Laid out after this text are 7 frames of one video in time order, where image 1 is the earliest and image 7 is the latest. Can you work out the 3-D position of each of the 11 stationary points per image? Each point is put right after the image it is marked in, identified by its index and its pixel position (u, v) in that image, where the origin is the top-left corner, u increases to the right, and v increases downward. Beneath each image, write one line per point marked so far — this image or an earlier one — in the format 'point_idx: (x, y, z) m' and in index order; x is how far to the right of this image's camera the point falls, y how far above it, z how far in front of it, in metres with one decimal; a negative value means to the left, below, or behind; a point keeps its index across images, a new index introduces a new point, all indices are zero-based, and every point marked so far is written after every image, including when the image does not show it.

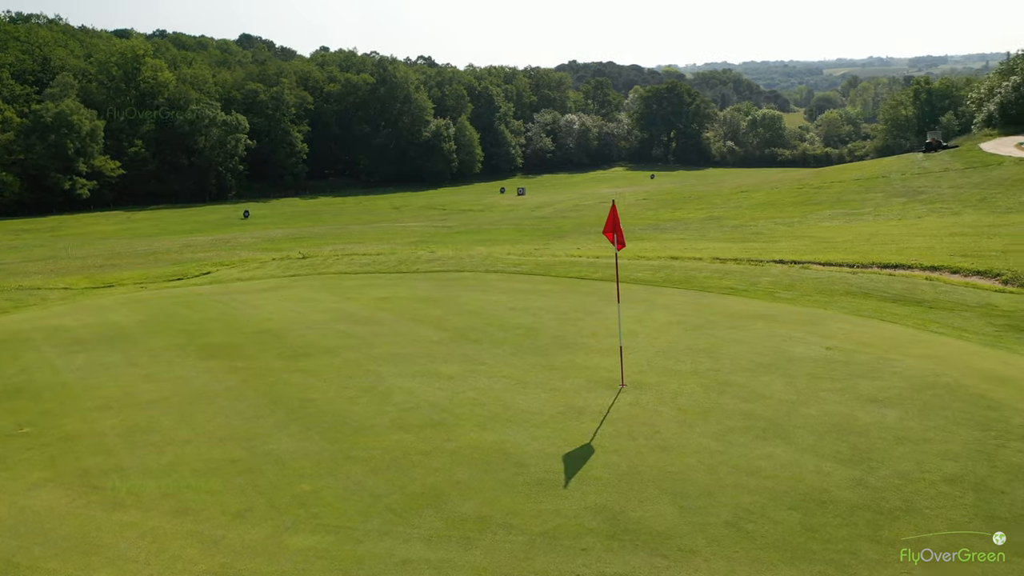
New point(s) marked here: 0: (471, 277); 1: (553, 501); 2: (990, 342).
0: (-0.8, +0.3, +18.5) m
1: (+0.3, -2.0, +7.9) m
2: (+7.5, -0.9, +12.7) m
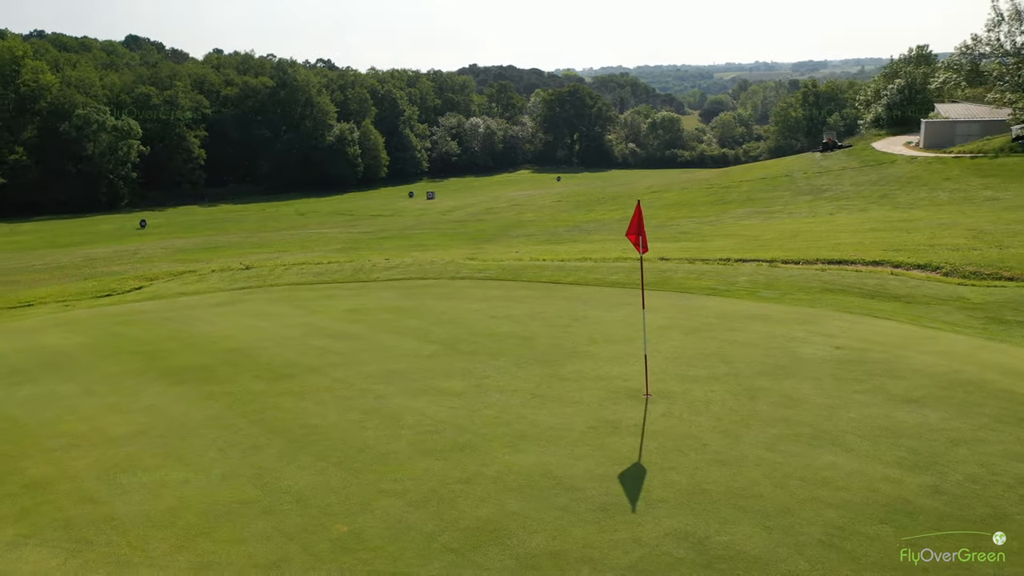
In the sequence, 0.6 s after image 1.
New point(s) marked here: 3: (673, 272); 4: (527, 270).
0: (-1.5, +0.1, +17.7) m
1: (+0.9, -2.1, +7.2) m
2: (+7.4, -0.8, +12.9) m
3: (+3.6, +0.4, +18.3) m
4: (+0.4, +0.5, +19.3) m
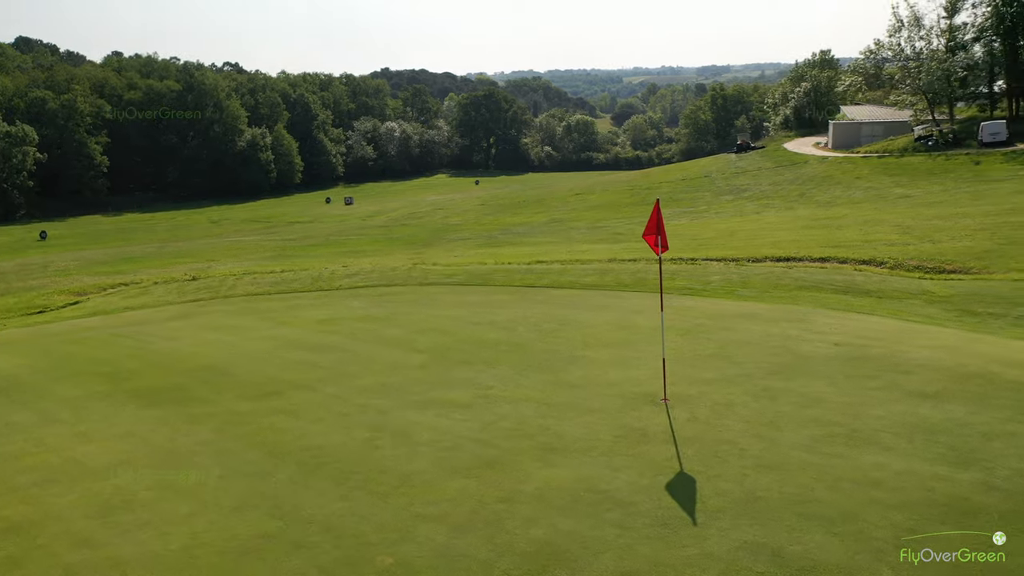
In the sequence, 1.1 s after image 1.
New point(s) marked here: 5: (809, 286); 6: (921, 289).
0: (-2.1, 0.0, +17.0) m
1: (+1.4, -2.1, +6.8) m
2: (+7.3, -0.6, +13.1) m
3: (+2.9, +0.4, +18.2) m
4: (-0.4, +0.4, +18.9) m
5: (+5.9, 0.0, +16.3) m
6: (+8.2, 0.0, +16.5) m
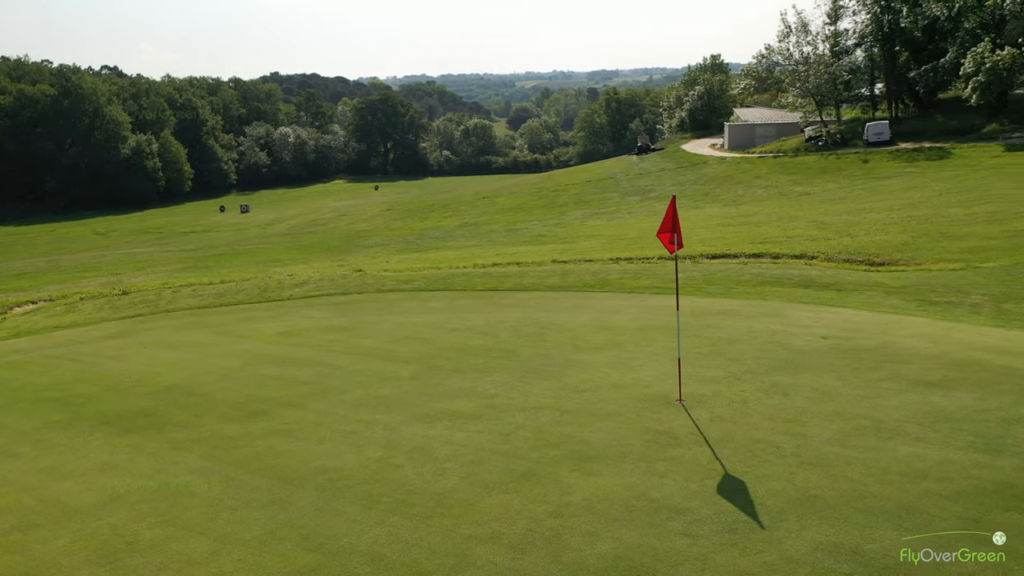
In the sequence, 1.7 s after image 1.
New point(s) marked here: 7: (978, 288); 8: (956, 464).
0: (-2.8, -0.2, +16.3) m
1: (+2.0, -2.1, +6.6) m
2: (+7.0, -0.5, +13.6) m
3: (+2.0, +0.4, +18.0) m
4: (-1.3, +0.2, +18.3) m
5: (+5.2, +0.1, +16.5) m
6: (+7.4, +0.1, +17.0) m
7: (+9.1, 0.0, +16.1) m
8: (+4.2, -1.7, +7.8) m
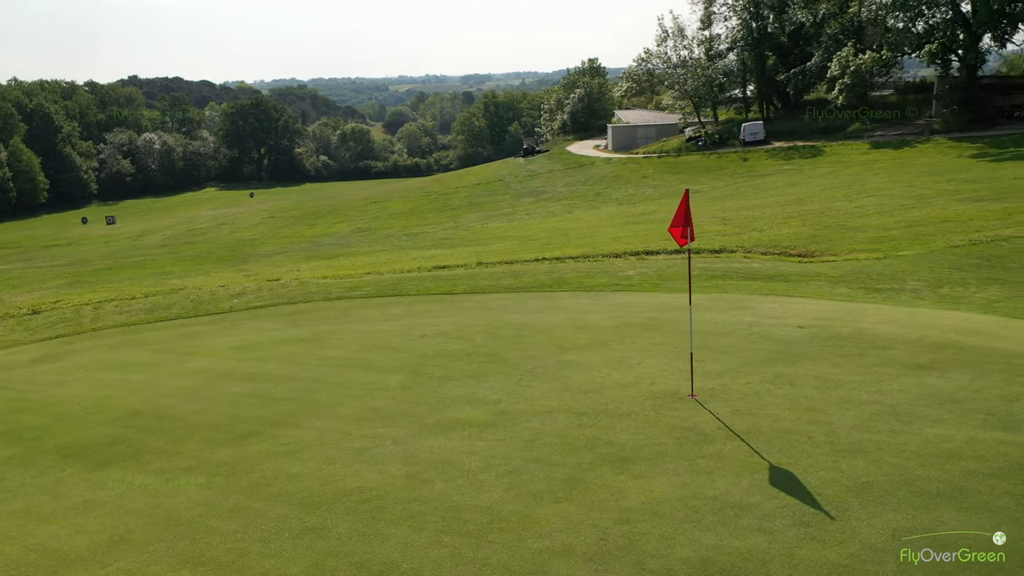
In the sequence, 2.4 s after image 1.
0: (-3.6, -0.3, +15.4) m
1: (+2.6, -2.0, +6.5) m
2: (+6.5, -0.3, +14.2) m
3: (+0.9, +0.4, +17.9) m
4: (-2.5, +0.1, +17.7) m
5: (+4.3, +0.3, +16.8) m
6: (+6.4, +0.3, +17.7) m
7: (+8.2, +0.3, +17.0) m
8: (+4.6, -1.5, +8.1) m
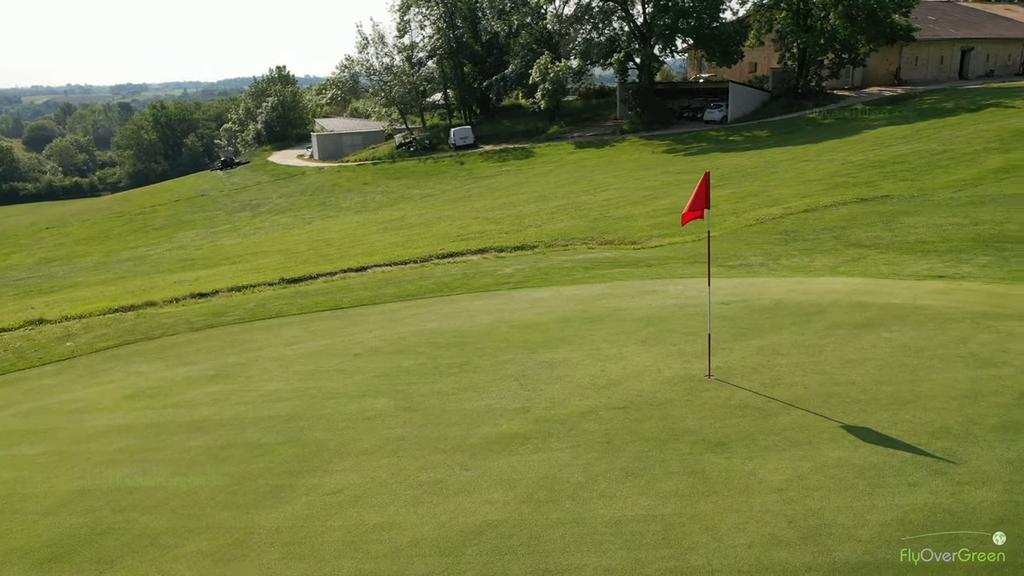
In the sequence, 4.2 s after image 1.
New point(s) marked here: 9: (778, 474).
0: (-5.1, -0.8, +13.1) m
1: (+4.0, -1.6, +7.1) m
2: (+4.7, +0.2, +15.6) m
3: (-1.9, +0.2, +17.0) m
4: (-4.9, -0.3, +15.6) m
5: (+1.6, +0.5, +17.3) m
6: (+3.3, +0.7, +18.8) m
7: (+5.2, +0.8, +18.9) m
8: (+5.2, -1.0, +9.3) m
9: (+2.3, -1.7, +7.4) m
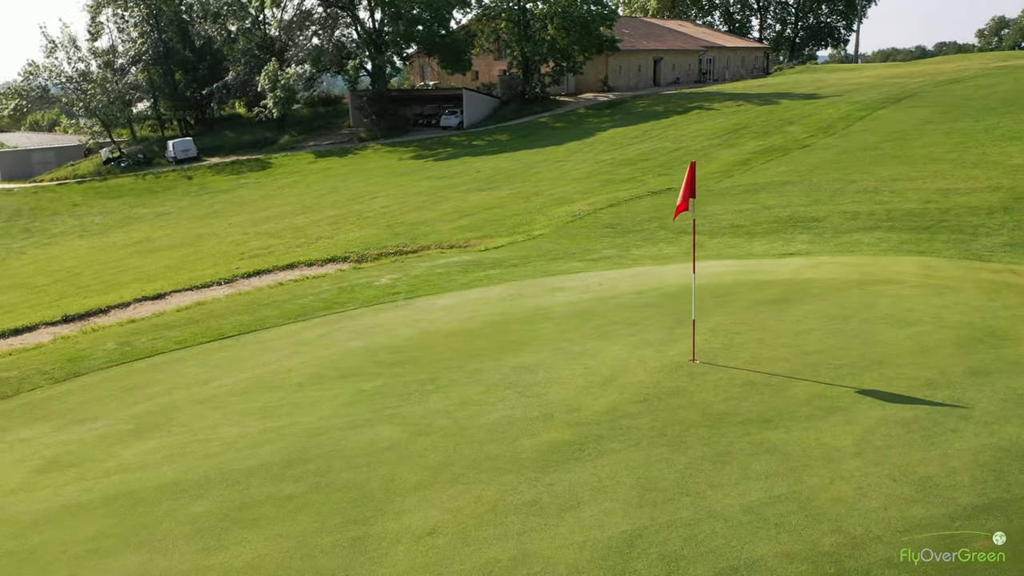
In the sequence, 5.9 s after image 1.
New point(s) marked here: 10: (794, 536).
0: (-5.9, -1.3, +10.8) m
1: (+4.8, -1.3, +8.1) m
2: (+2.5, +0.4, +16.4) m
3: (-4.2, -0.1, +15.5) m
4: (-6.6, -0.9, +13.2) m
5: (-1.0, +0.4, +16.9) m
6: (0.0, +0.7, +18.9) m
7: (+1.8, +1.0, +19.6) m
8: (+5.2, -0.6, +10.6) m
9: (+3.1, -1.4, +7.8) m
10: (+2.2, -1.9, +6.3) m
